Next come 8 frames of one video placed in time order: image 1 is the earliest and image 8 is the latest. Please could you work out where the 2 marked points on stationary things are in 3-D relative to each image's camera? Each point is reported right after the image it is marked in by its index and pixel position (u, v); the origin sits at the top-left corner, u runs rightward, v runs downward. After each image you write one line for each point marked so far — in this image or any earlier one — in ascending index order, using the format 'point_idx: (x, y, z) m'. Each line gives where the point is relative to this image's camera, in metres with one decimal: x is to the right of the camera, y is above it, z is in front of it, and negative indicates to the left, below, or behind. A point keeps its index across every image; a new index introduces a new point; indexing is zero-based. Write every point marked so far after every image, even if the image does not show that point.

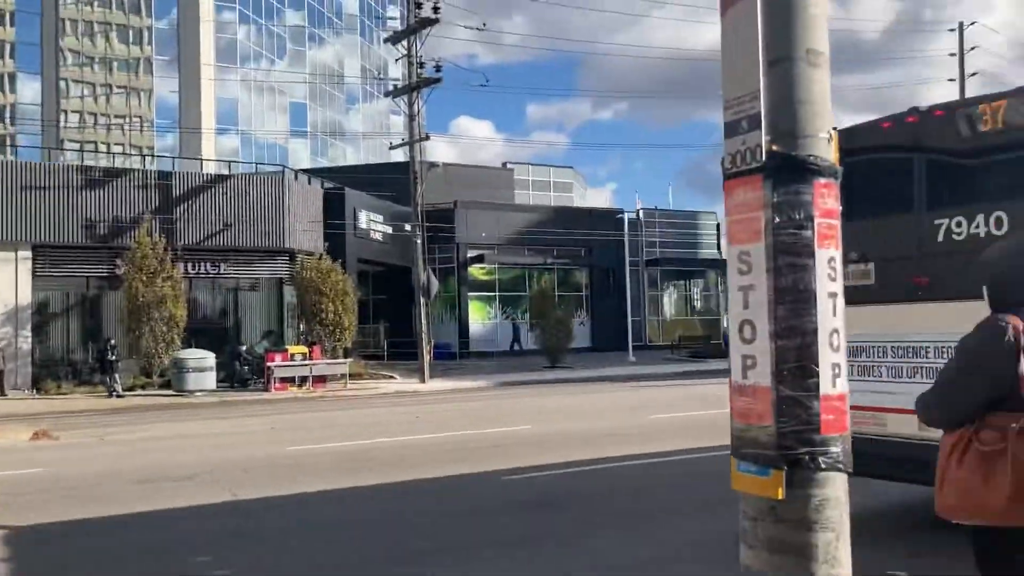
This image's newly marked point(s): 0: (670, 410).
0: (+2.8, -2.1, +16.1) m
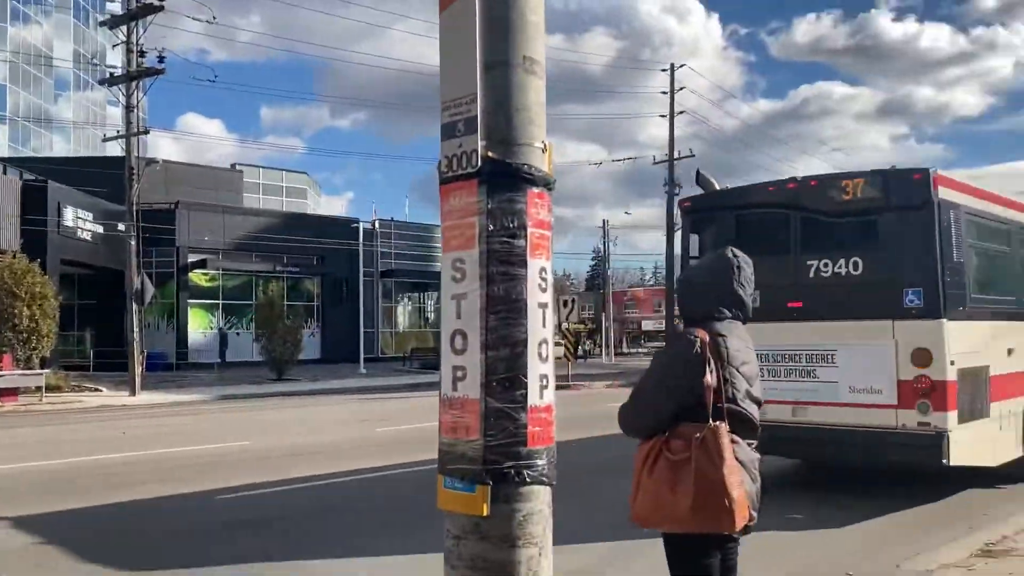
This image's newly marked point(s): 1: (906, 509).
0: (-2.0, -2.3, +16.0) m
1: (+3.9, -2.2, +9.2) m
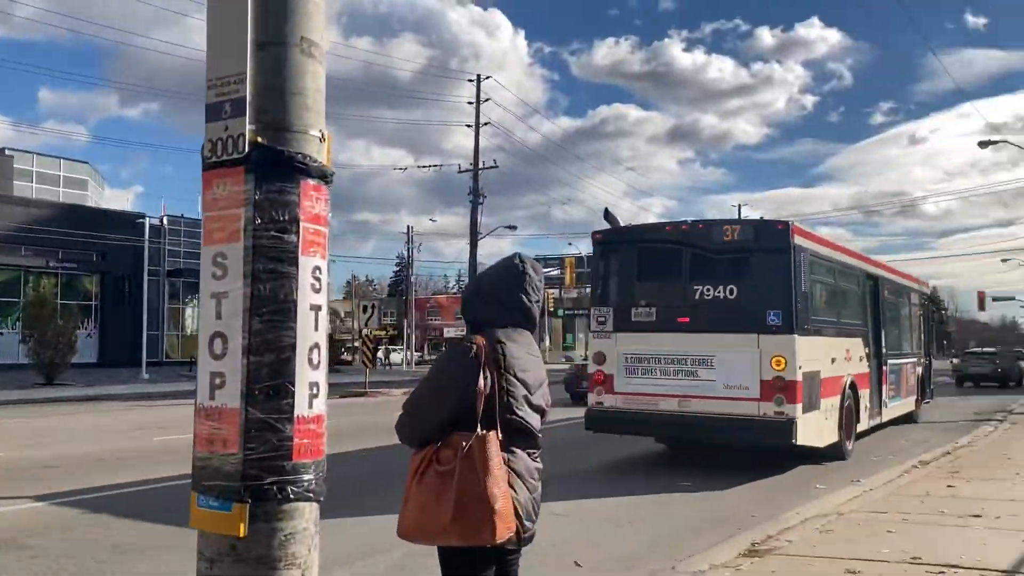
0: (-5.4, -2.3, +15.0) m
1: (+1.7, -2.3, +9.6) m
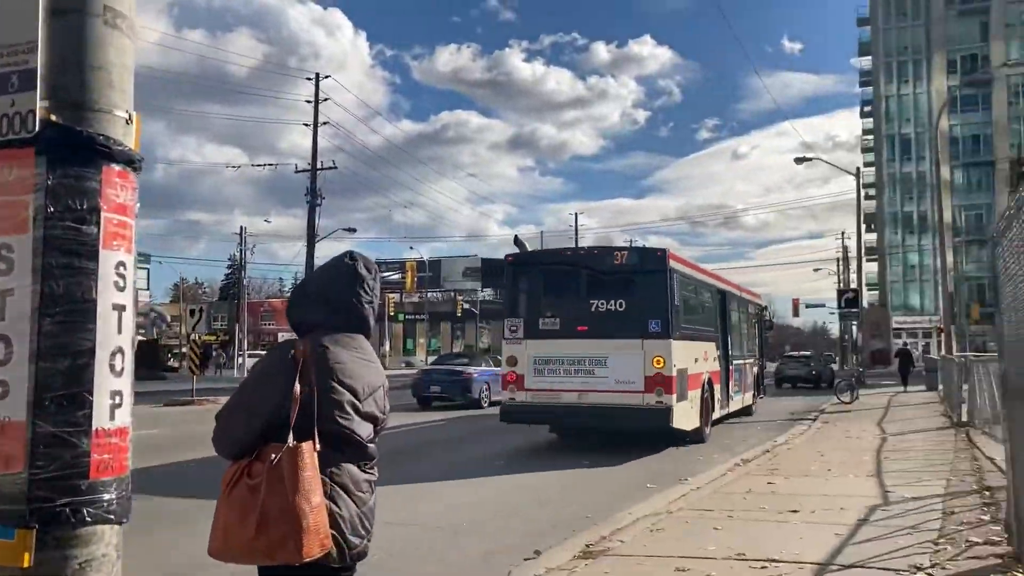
0: (-7.9, -2.3, +13.7) m
1: (+0.1, -2.4, +9.6) m
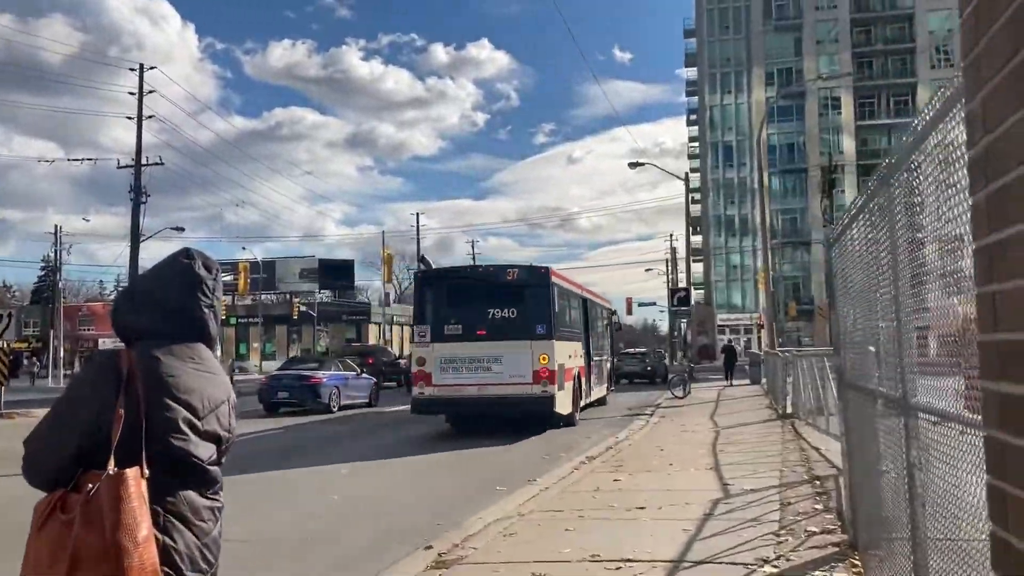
0: (-10.0, -2.4, +12.0) m
1: (-1.5, -2.4, +9.2) m
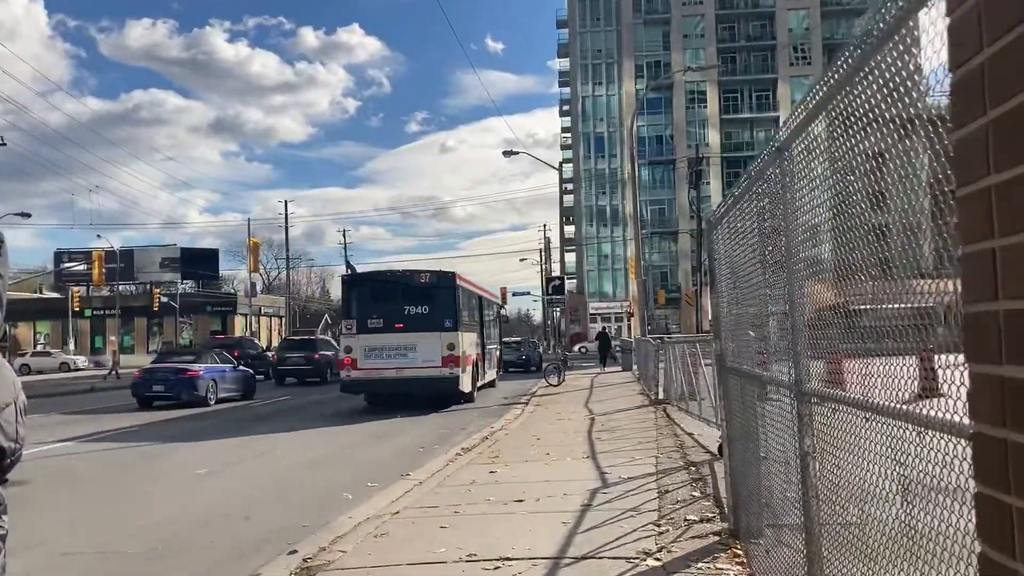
0: (-11.5, -2.3, +10.1) m
1: (-2.7, -2.2, +8.6) m
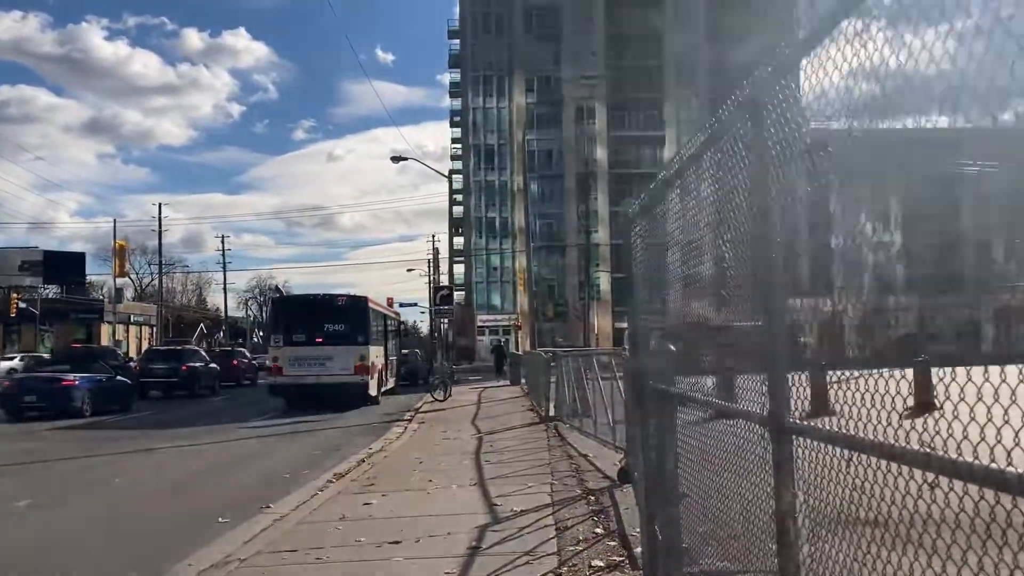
0: (-12.6, -2.1, +7.4) m
1: (-3.6, -2.2, +7.0) m
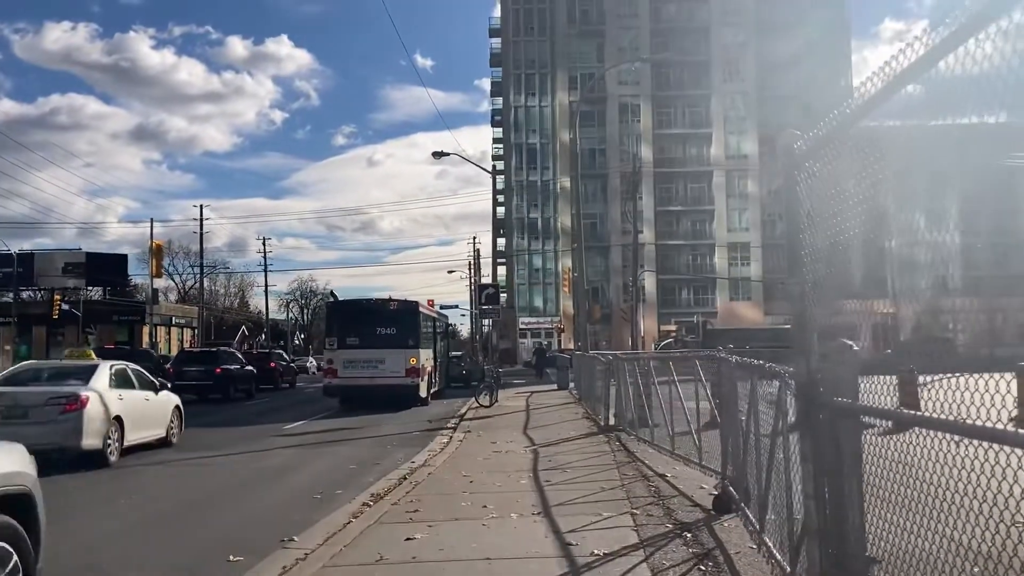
0: (-12.1, -2.0, +6.2) m
1: (-3.1, -2.1, +5.4) m
